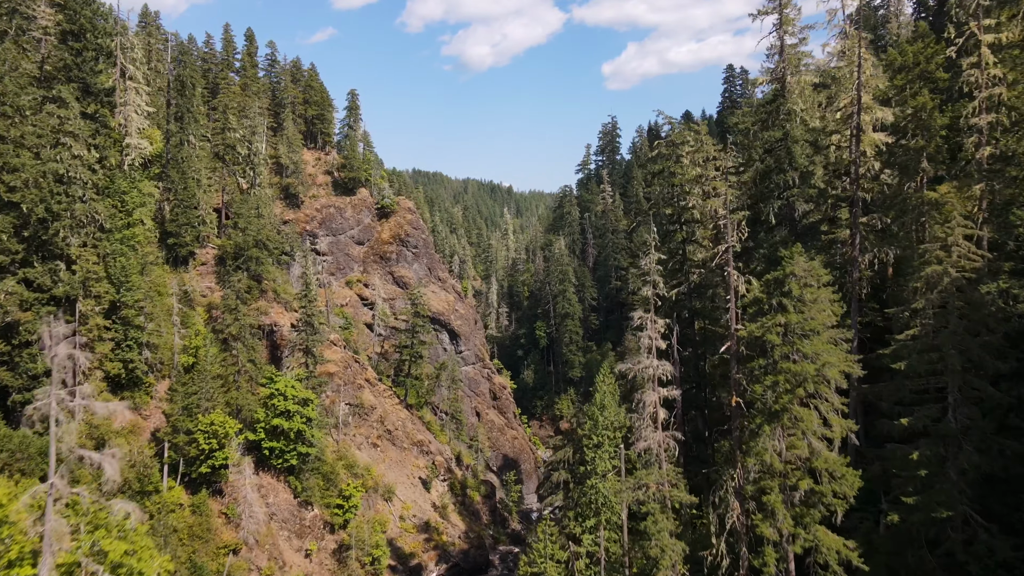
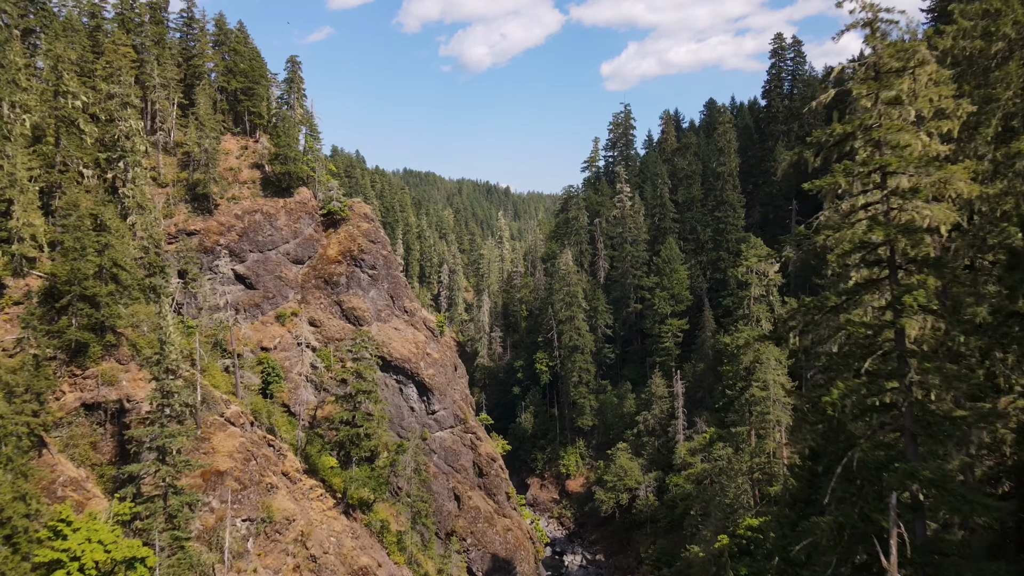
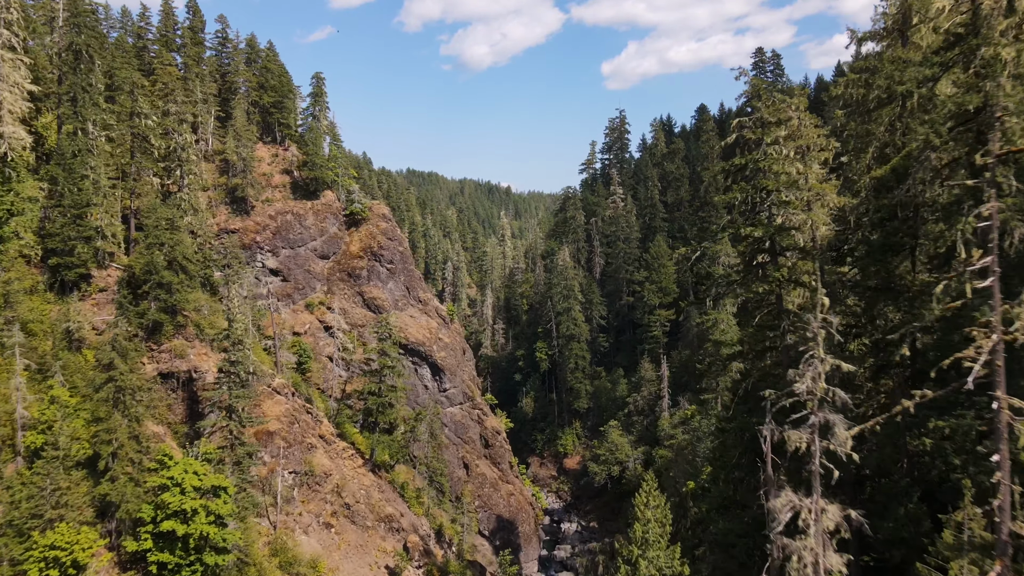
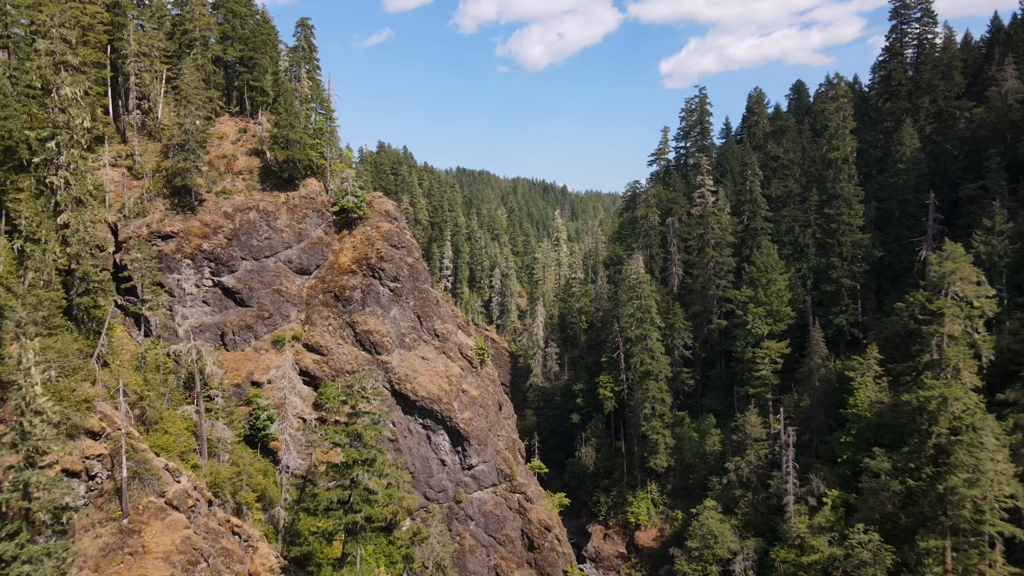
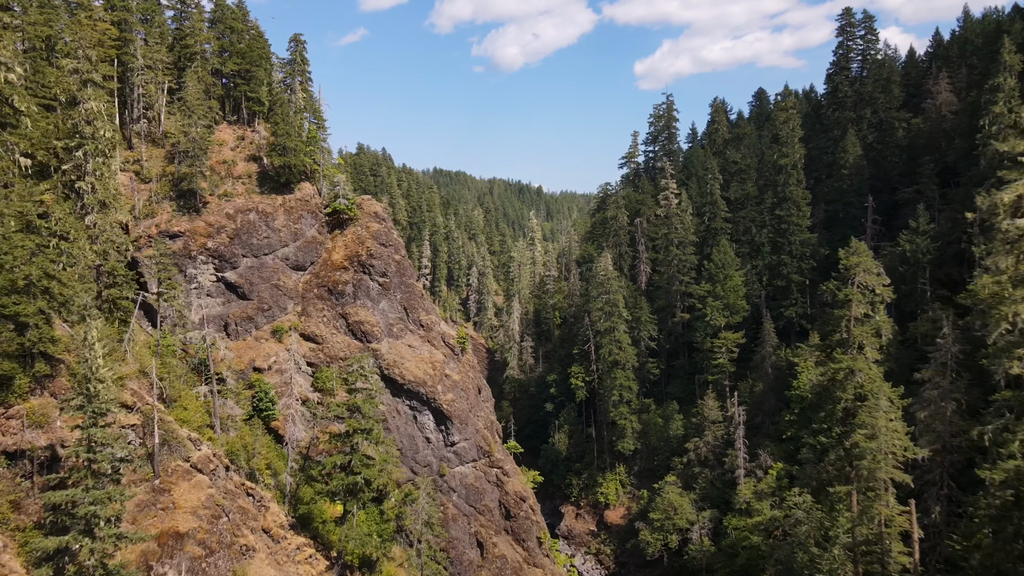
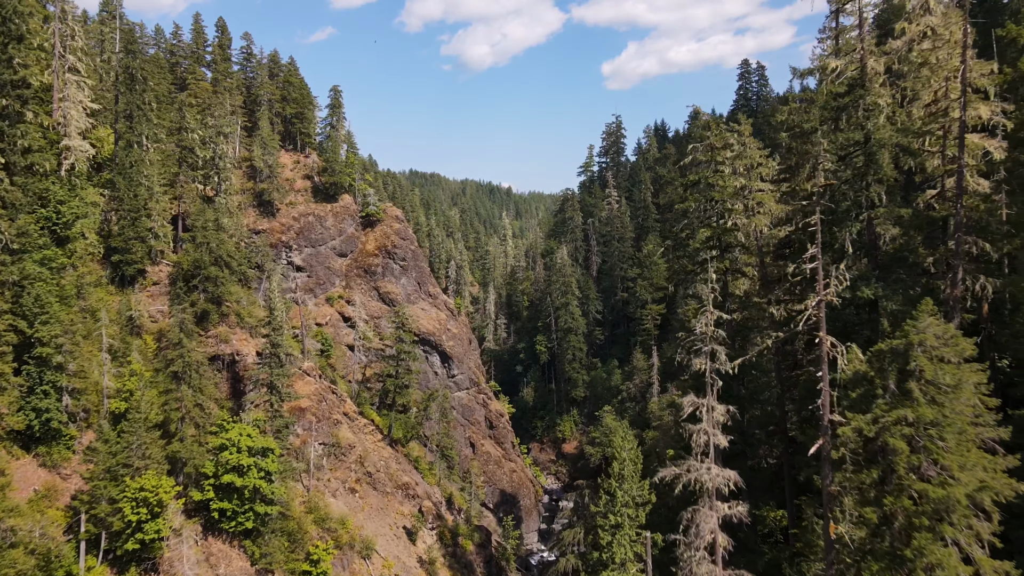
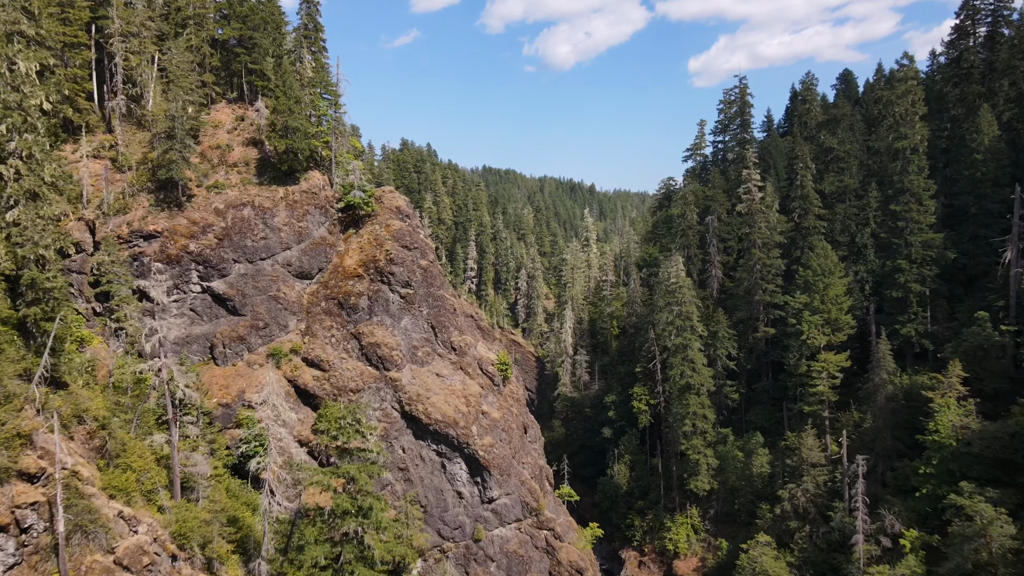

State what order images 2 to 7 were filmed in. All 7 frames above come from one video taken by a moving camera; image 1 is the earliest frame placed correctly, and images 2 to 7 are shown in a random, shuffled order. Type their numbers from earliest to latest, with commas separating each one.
6, 3, 2, 5, 4, 7
